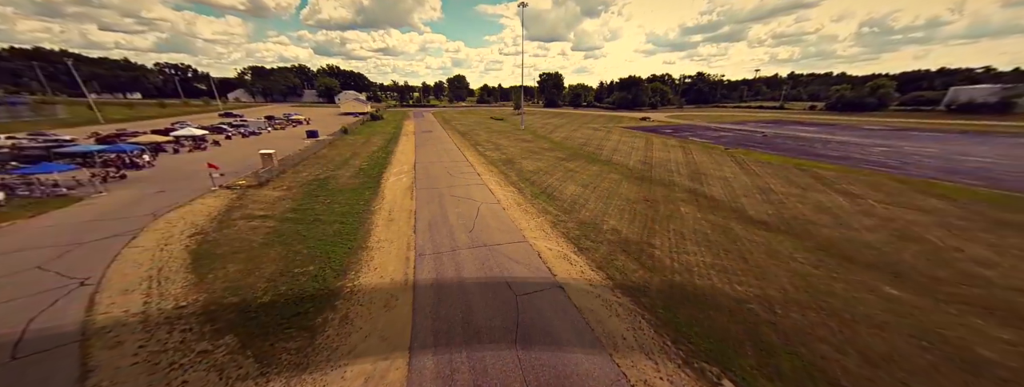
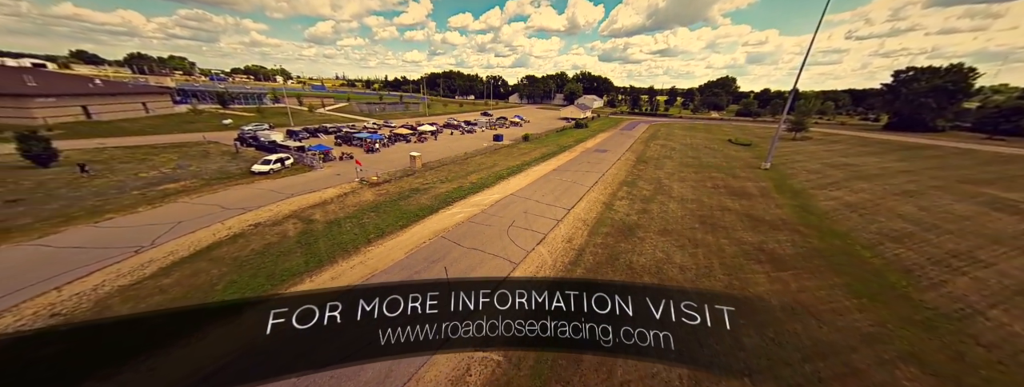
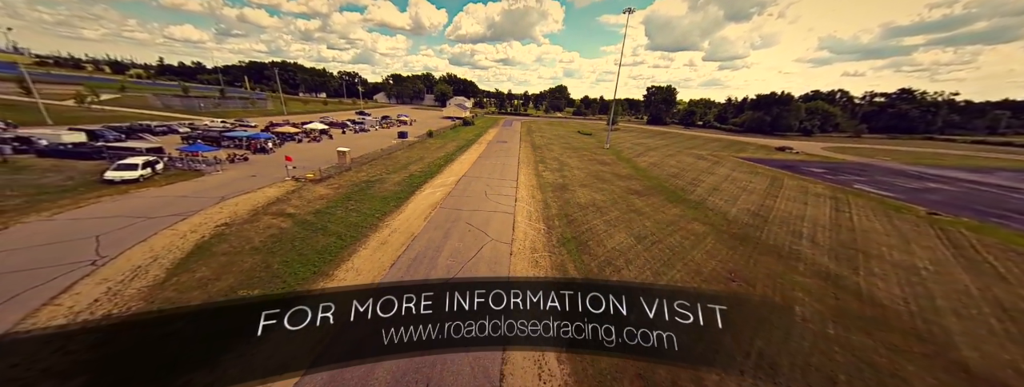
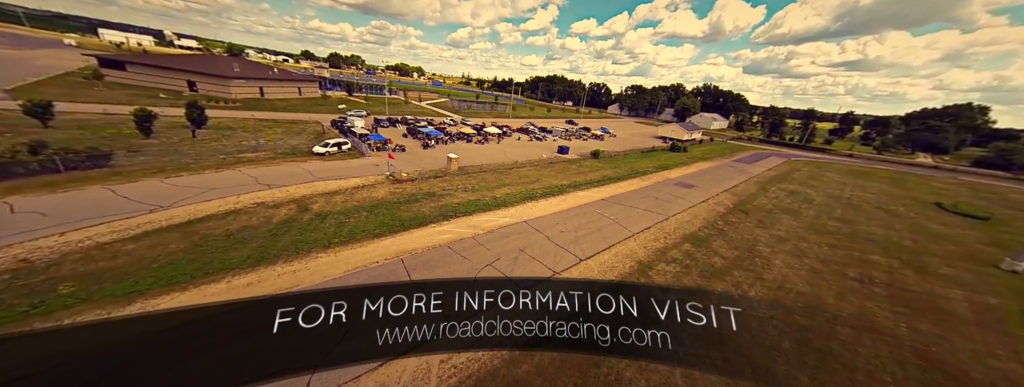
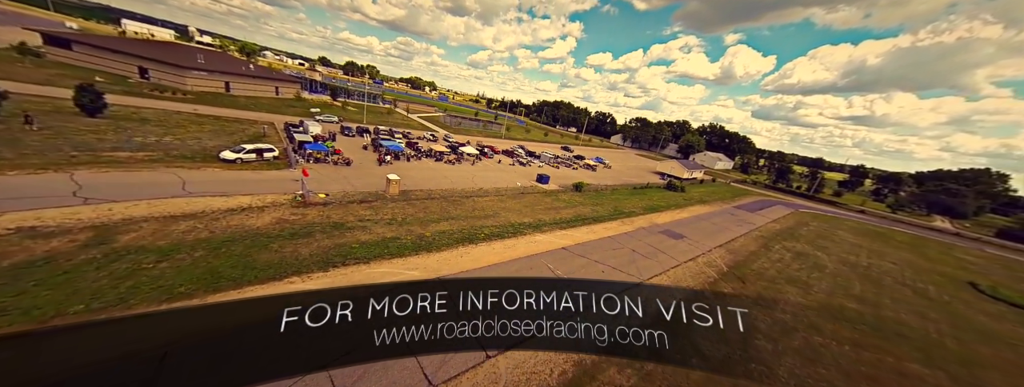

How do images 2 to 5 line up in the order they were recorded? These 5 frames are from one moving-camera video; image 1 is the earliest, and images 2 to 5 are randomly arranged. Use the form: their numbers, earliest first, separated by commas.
3, 2, 4, 5
